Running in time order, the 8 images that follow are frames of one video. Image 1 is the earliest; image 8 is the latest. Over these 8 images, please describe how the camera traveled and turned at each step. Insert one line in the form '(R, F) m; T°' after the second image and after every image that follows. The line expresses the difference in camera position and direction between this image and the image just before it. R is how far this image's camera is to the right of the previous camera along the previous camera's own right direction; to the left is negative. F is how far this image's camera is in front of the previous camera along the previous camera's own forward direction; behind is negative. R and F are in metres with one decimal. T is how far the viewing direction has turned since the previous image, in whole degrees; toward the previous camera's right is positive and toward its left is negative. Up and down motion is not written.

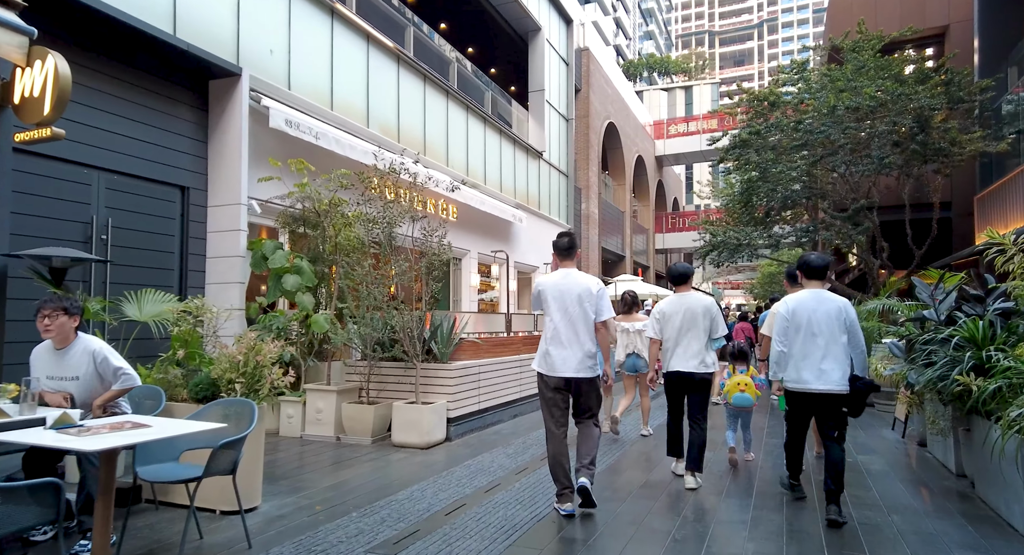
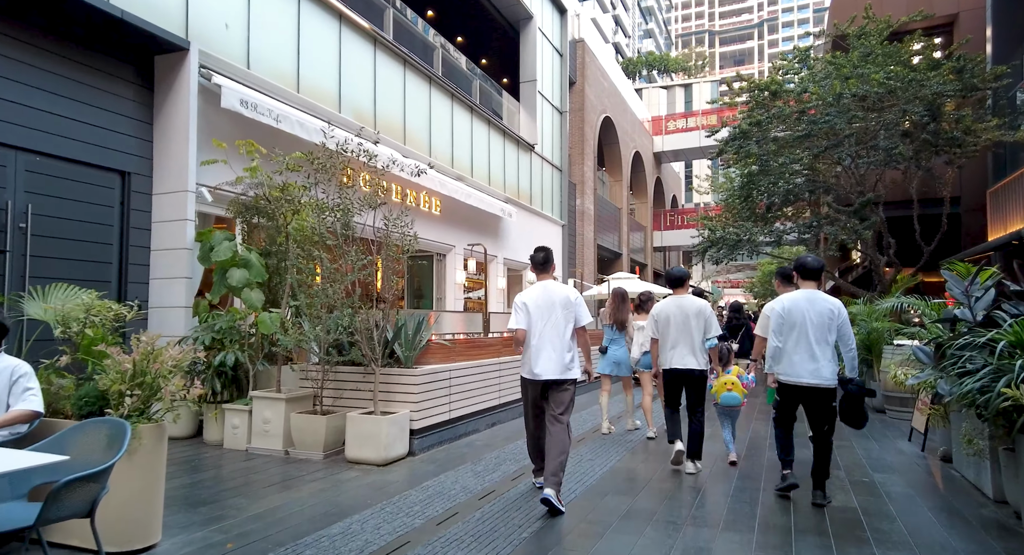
(+0.3, +0.7) m; 0°
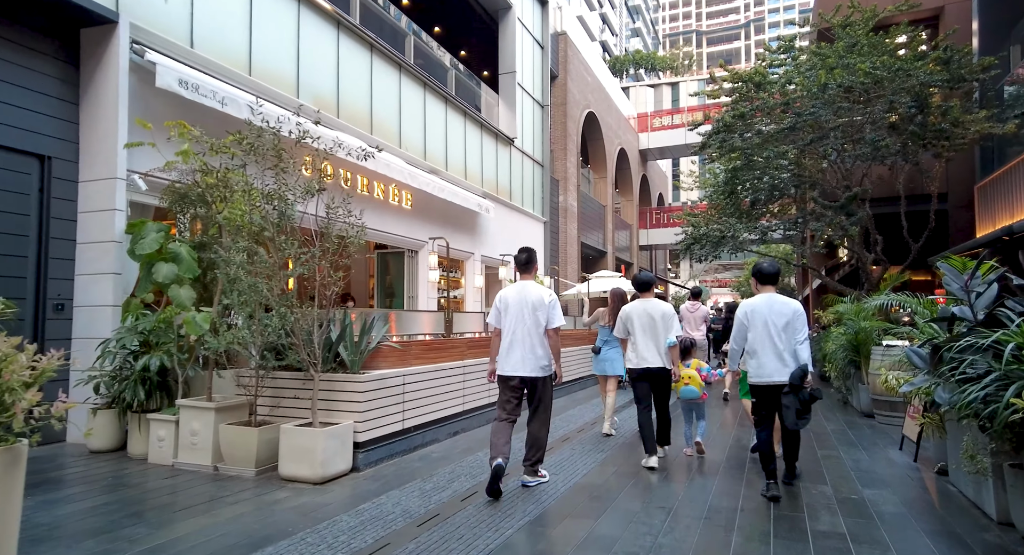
(+0.3, +0.5) m; +1°
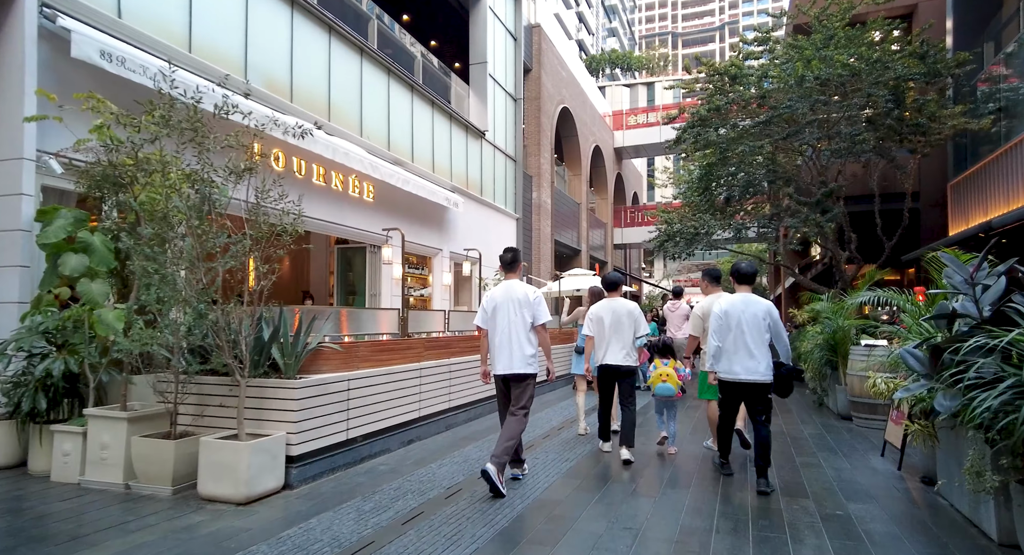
(+0.2, +0.5) m; +2°
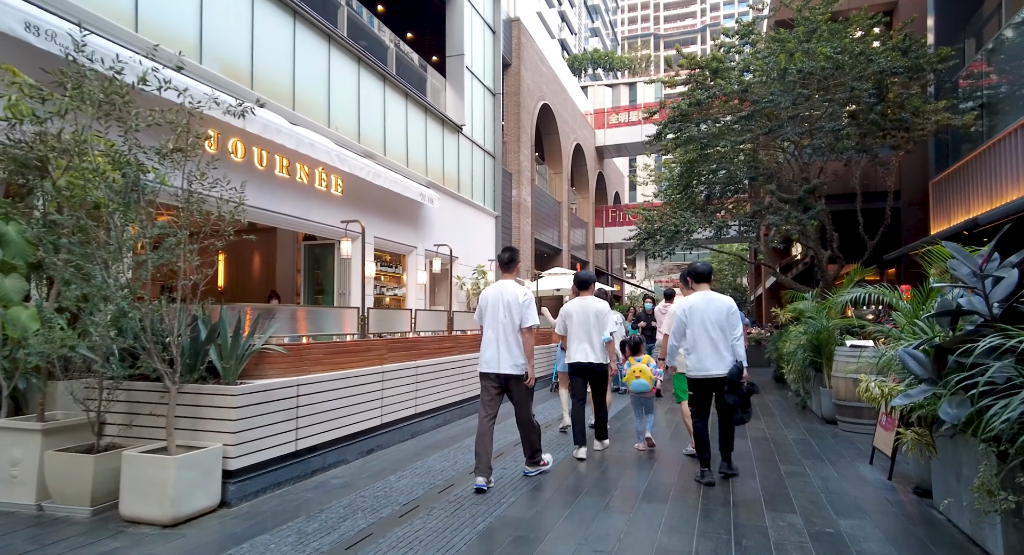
(+0.1, +0.4) m; +2°
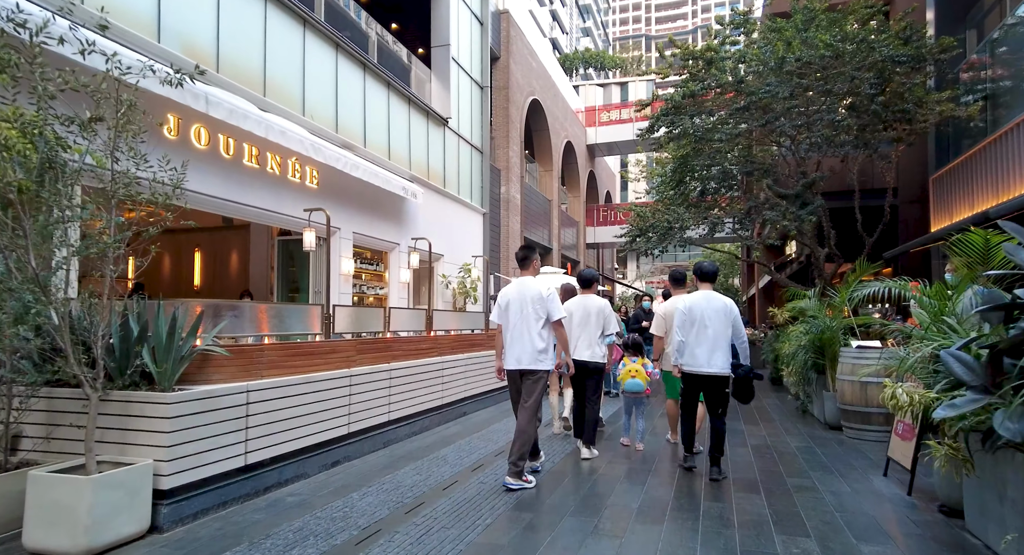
(+0.1, +0.5) m; +1°
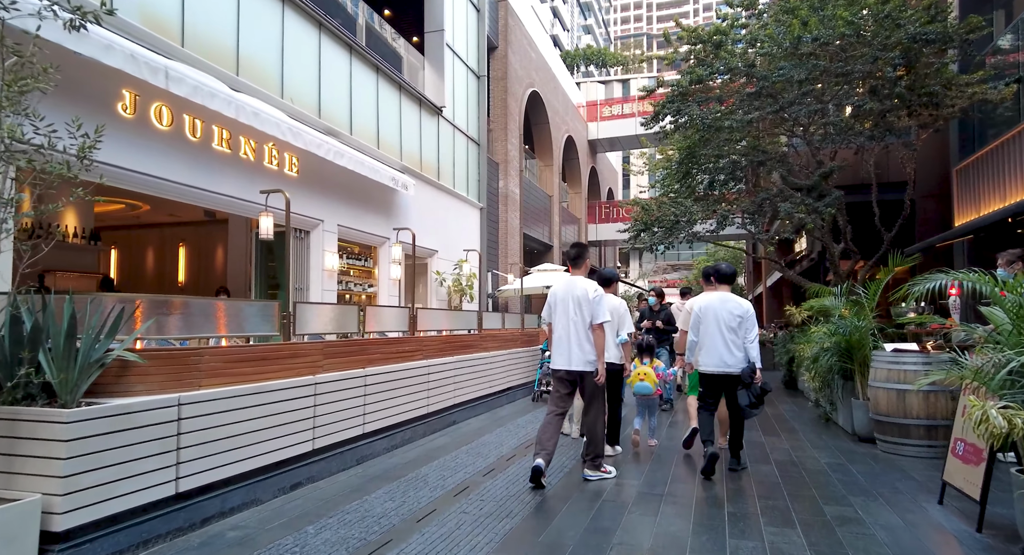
(+0.1, +0.8) m; 0°
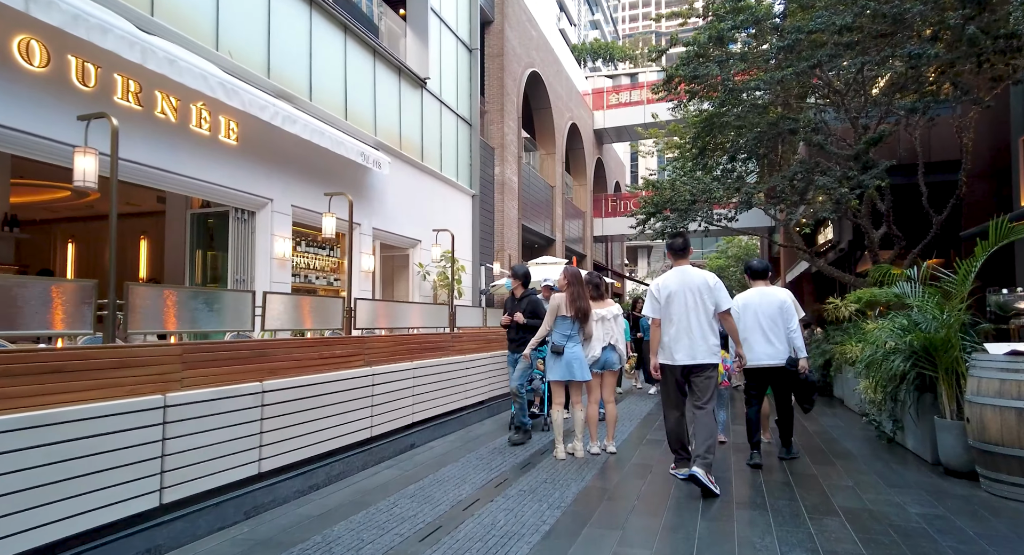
(+0.3, +1.7) m; -1°
